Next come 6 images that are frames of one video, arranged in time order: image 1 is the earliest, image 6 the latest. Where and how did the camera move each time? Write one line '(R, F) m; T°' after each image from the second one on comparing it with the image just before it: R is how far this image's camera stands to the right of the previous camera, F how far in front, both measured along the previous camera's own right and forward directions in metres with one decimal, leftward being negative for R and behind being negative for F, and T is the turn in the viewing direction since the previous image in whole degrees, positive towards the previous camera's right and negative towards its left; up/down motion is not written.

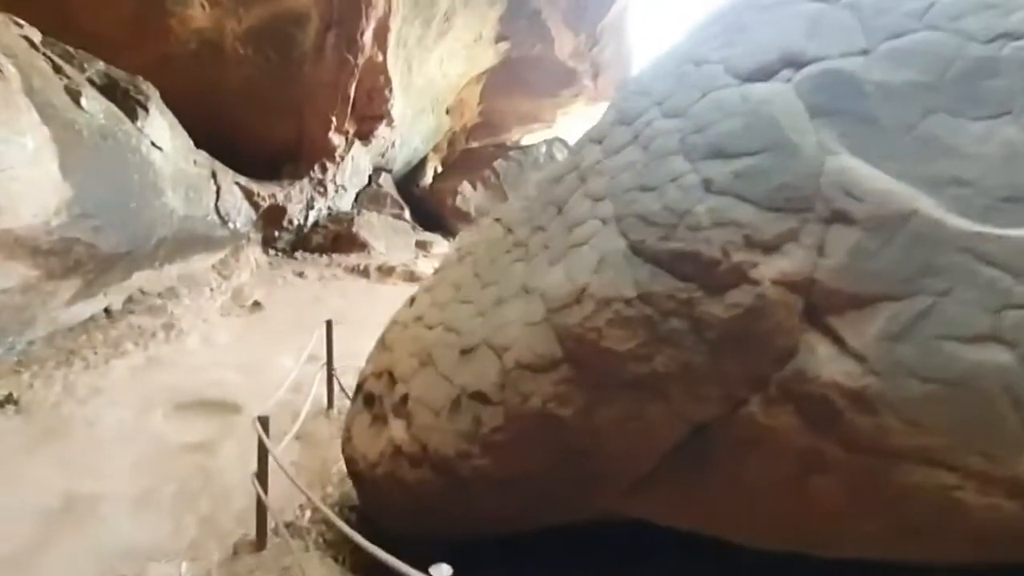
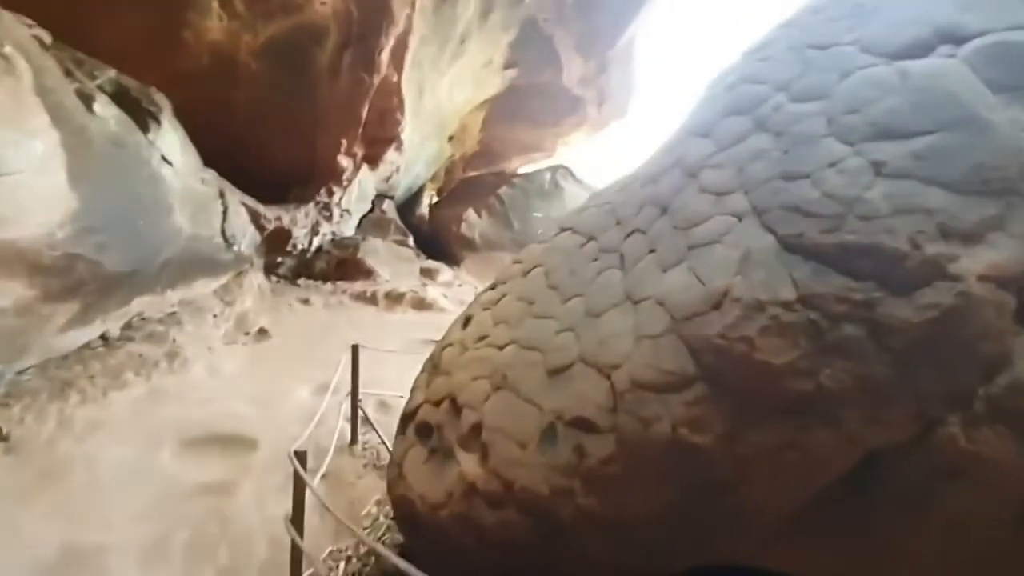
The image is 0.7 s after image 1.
(-0.3, +0.2) m; +2°
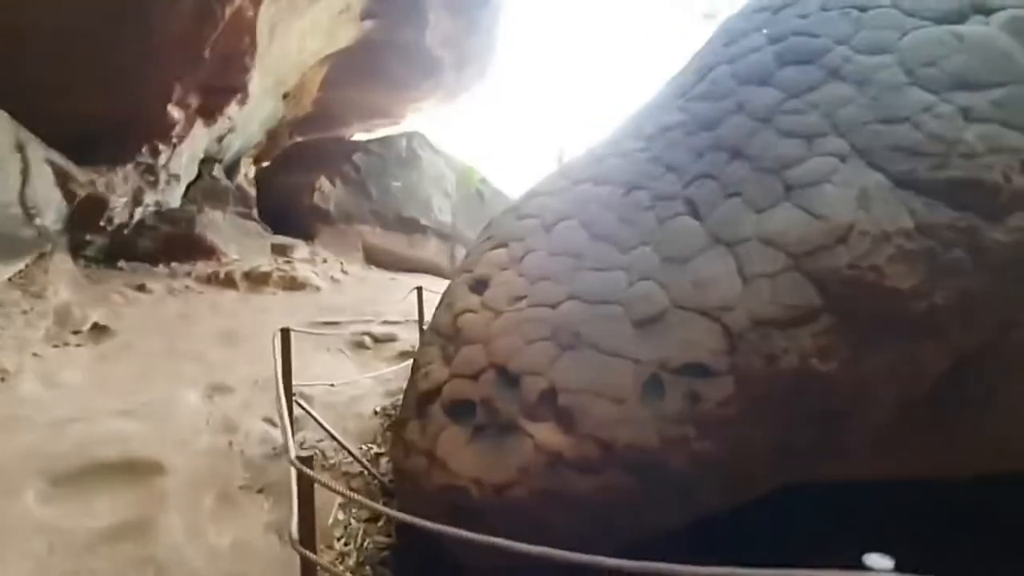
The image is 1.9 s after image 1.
(-0.7, +0.3) m; +20°
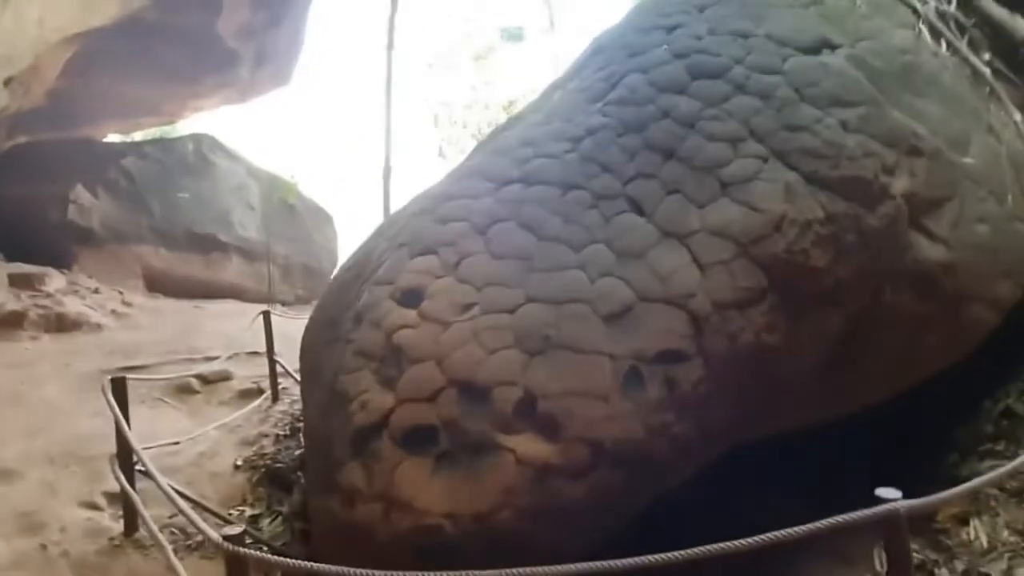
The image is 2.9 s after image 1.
(-0.4, +0.2) m; +22°
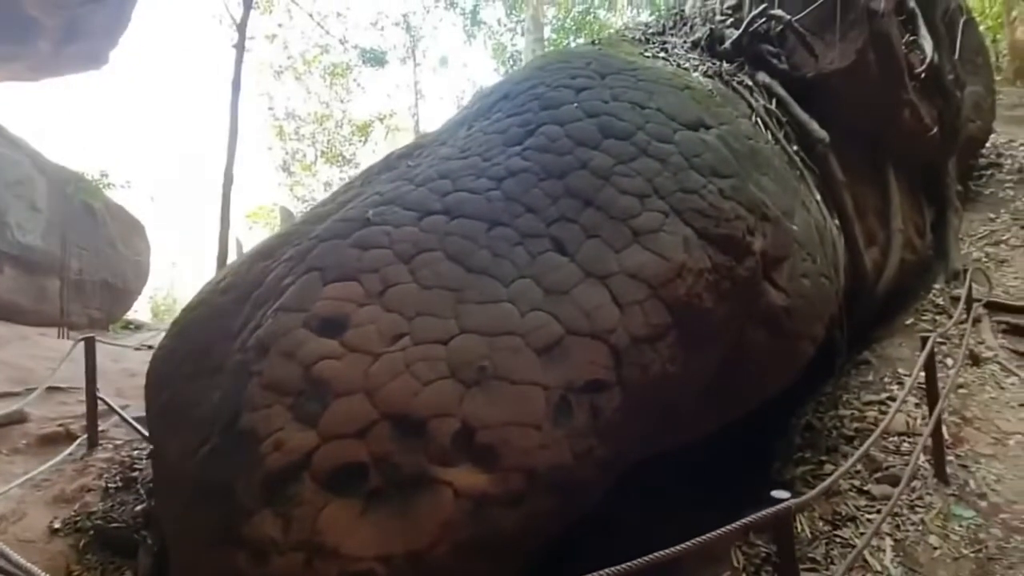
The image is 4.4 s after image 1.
(-0.3, 0.0) m; +18°
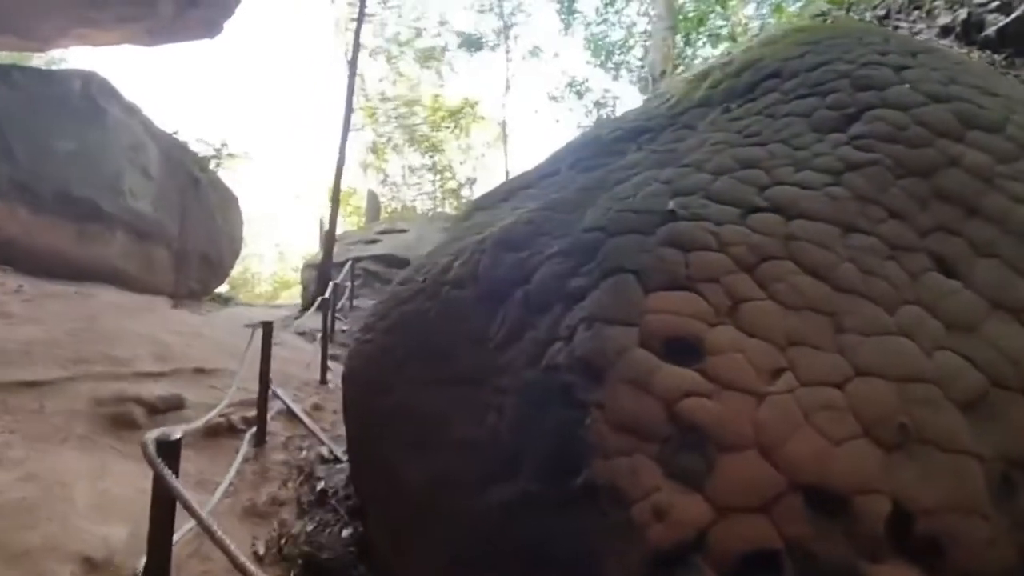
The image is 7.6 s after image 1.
(-0.8, +0.3) m; -3°
